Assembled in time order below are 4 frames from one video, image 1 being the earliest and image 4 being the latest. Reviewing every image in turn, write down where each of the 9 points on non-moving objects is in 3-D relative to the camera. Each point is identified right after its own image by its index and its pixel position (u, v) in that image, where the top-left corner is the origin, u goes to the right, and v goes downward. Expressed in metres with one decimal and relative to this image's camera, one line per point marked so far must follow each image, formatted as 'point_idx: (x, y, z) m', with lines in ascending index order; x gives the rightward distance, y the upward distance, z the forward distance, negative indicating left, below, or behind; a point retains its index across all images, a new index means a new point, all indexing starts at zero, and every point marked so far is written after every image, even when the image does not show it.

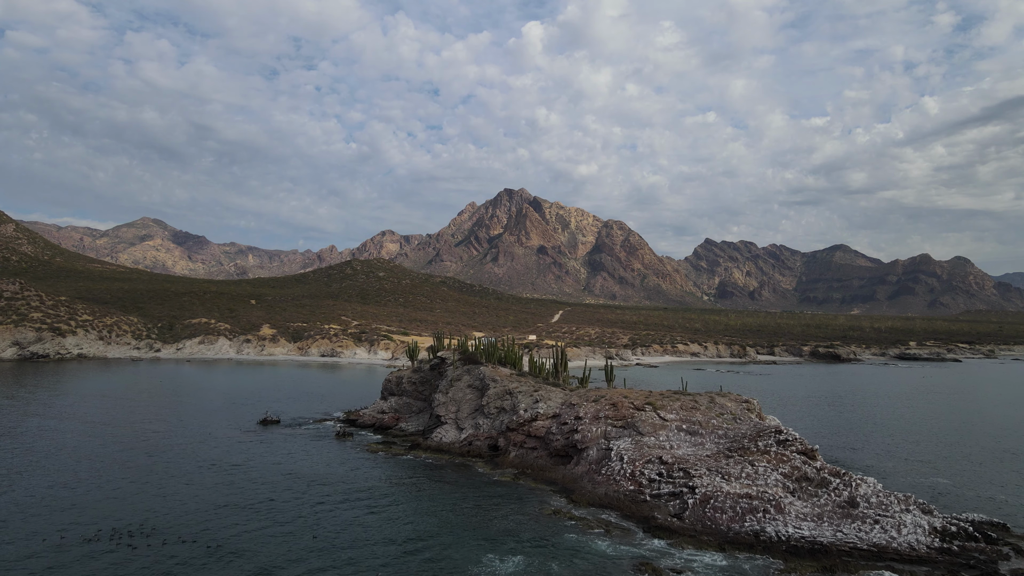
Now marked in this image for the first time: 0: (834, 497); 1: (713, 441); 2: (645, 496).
0: (+10.0, -6.5, +16.1) m
1: (+7.6, -5.8, +19.6) m
2: (+4.5, -6.9, +17.2) m
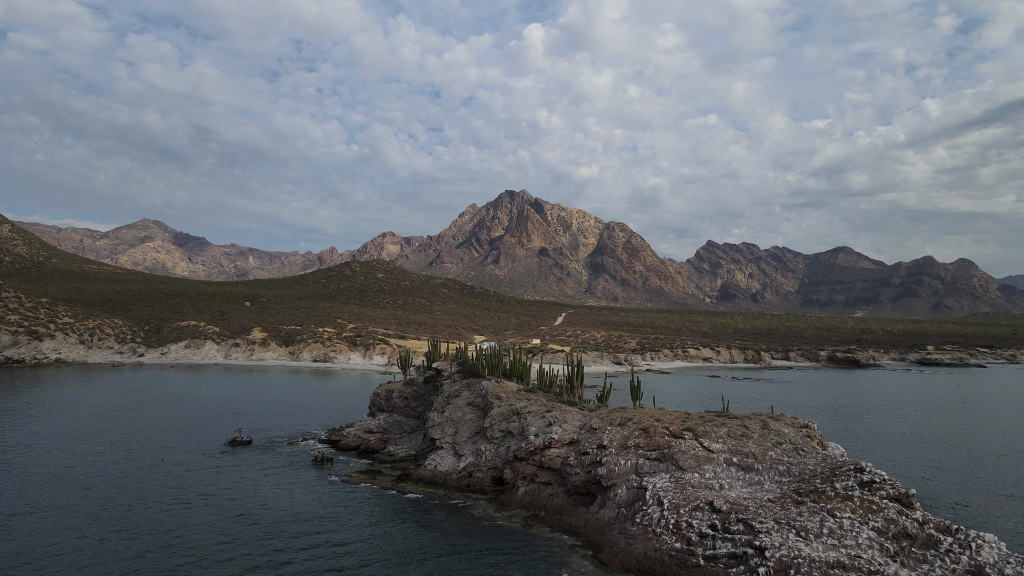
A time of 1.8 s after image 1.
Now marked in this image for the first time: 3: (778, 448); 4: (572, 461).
0: (+10.3, -6.5, +12.1) m
1: (+7.9, -5.8, +15.6) m
2: (+4.8, -6.9, +13.3) m
3: (+8.7, -5.2, +16.9) m
4: (+2.1, -6.1, +18.0) m
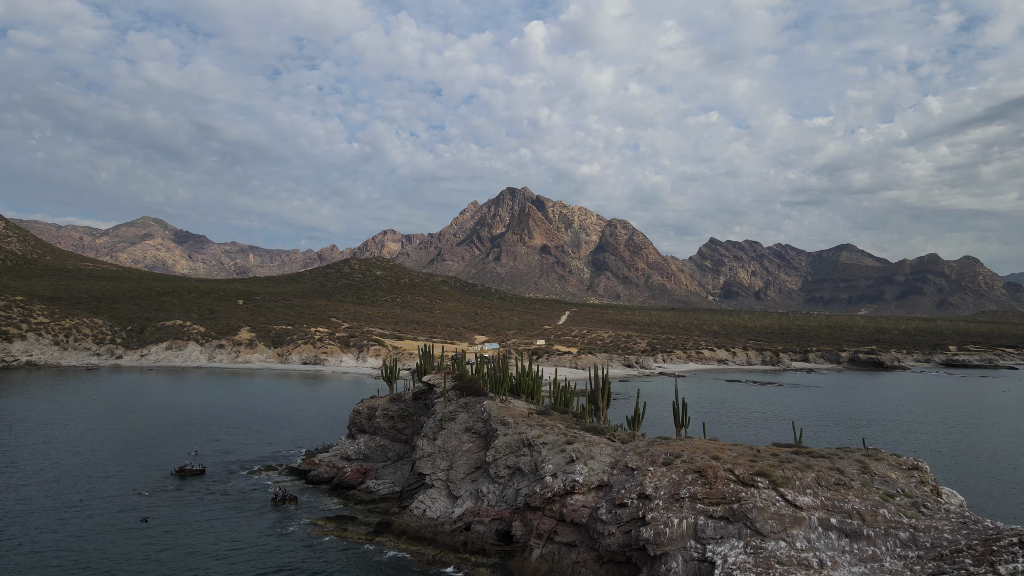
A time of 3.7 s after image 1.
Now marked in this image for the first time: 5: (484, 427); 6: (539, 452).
0: (+10.6, -6.4, +7.5) m
1: (+8.2, -5.7, +11.0) m
2: (+5.1, -6.8, +8.7) m
3: (+9.0, -5.1, +12.3) m
4: (+2.4, -5.9, +13.4) m
5: (-1.0, -4.8, +17.8) m
6: (+0.8, -5.0, +15.9) m
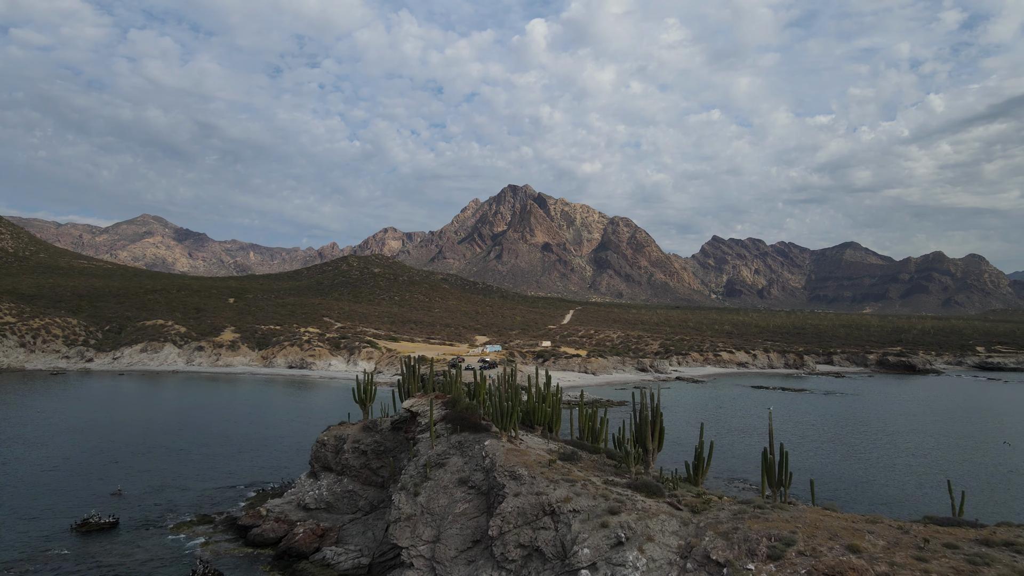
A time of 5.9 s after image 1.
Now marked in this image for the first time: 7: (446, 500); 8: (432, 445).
0: (+10.9, -6.3, +2.2) m
1: (+8.5, -5.6, +5.7) m
2: (+5.4, -6.7, +3.4) m
3: (+9.3, -5.0, +7.0) m
4: (+2.7, -5.8, +8.2) m
5: (-0.6, -4.6, +12.6) m
6: (+1.1, -4.9, +10.6) m
7: (-1.6, -5.2, +12.8) m
8: (-2.2, -4.3, +14.6) m
